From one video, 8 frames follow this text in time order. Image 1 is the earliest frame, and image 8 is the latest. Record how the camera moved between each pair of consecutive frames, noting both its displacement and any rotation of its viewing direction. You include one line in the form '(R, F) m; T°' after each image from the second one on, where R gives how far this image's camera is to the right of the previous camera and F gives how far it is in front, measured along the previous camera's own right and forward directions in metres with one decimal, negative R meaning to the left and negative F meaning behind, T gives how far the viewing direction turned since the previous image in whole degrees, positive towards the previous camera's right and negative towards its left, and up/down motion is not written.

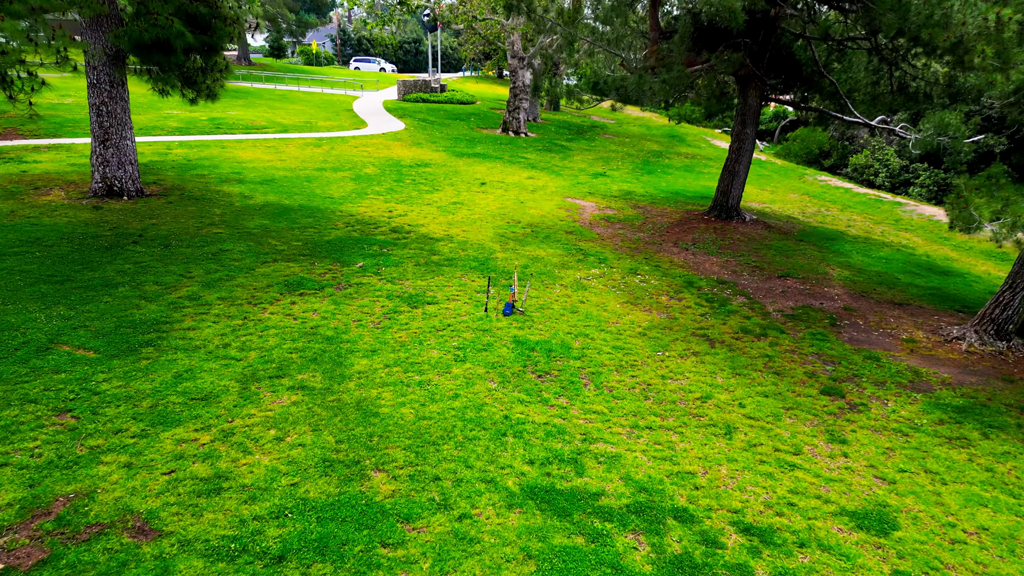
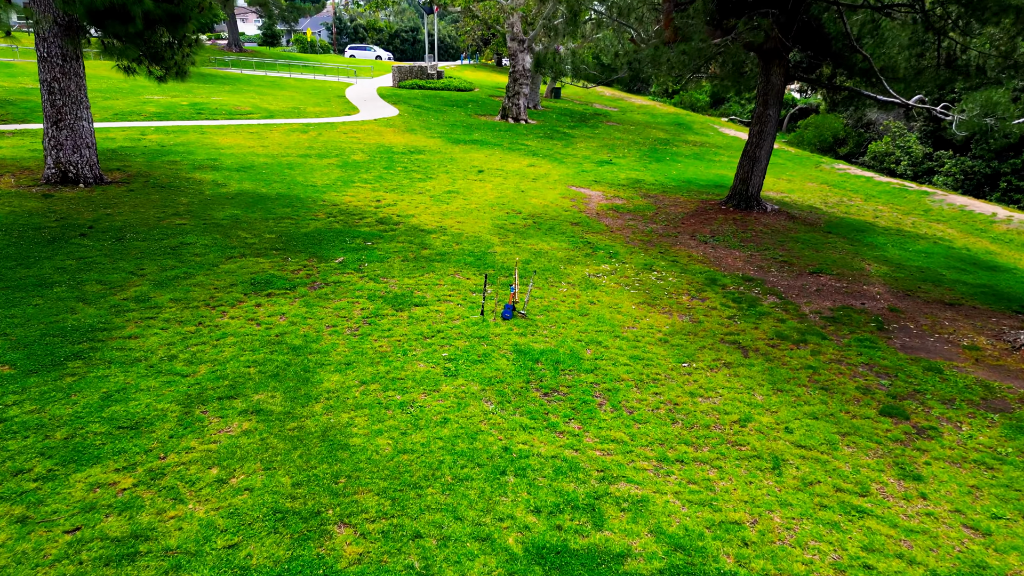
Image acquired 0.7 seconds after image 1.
(0.0, +1.7) m; 0°
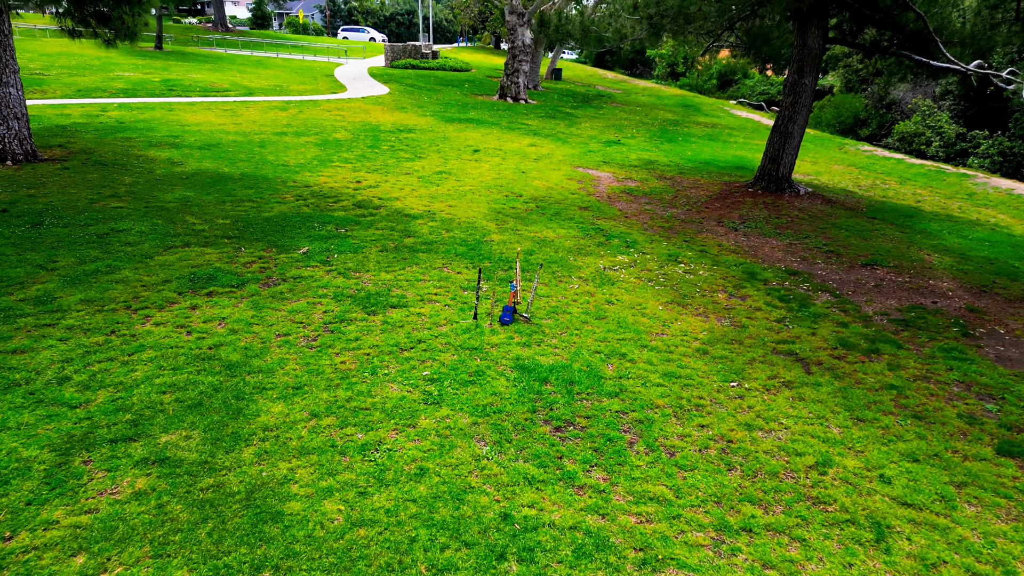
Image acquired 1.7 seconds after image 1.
(0.0, +2.2) m; 0°
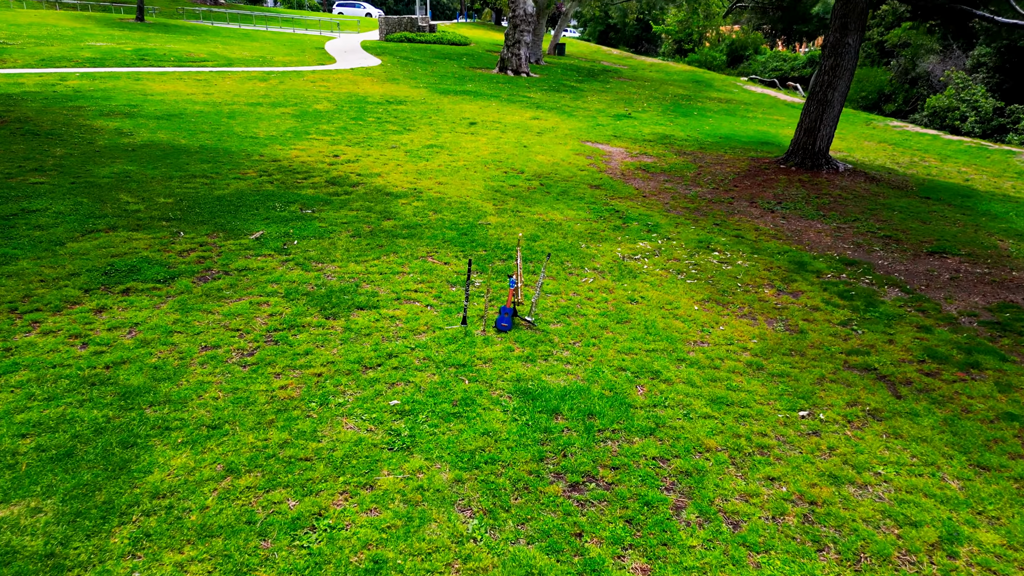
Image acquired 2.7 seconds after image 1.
(0.0, +1.9) m; 0°
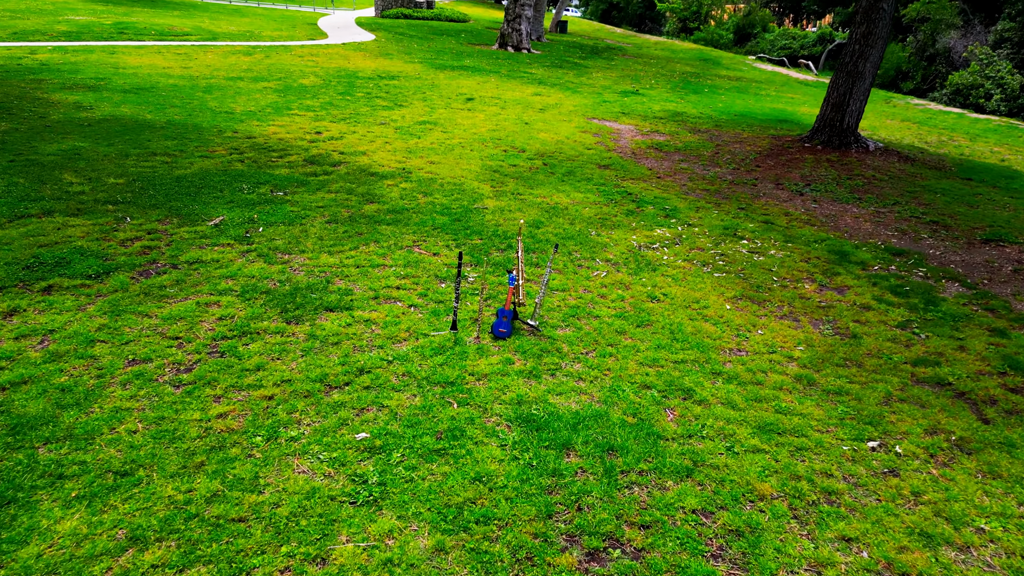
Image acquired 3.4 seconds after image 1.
(0.0, +1.2) m; 0°
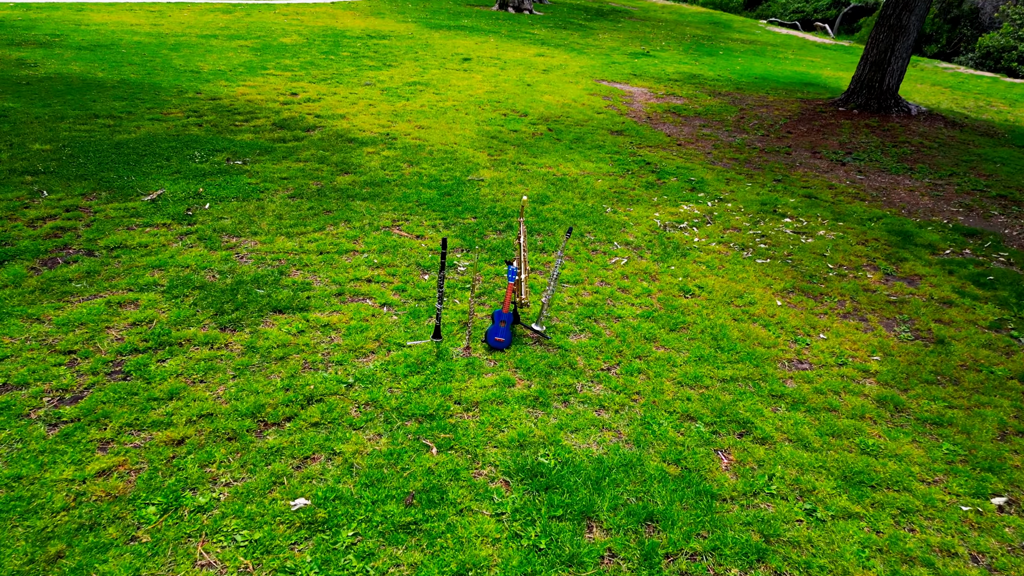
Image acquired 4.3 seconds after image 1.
(0.0, +1.3) m; 0°
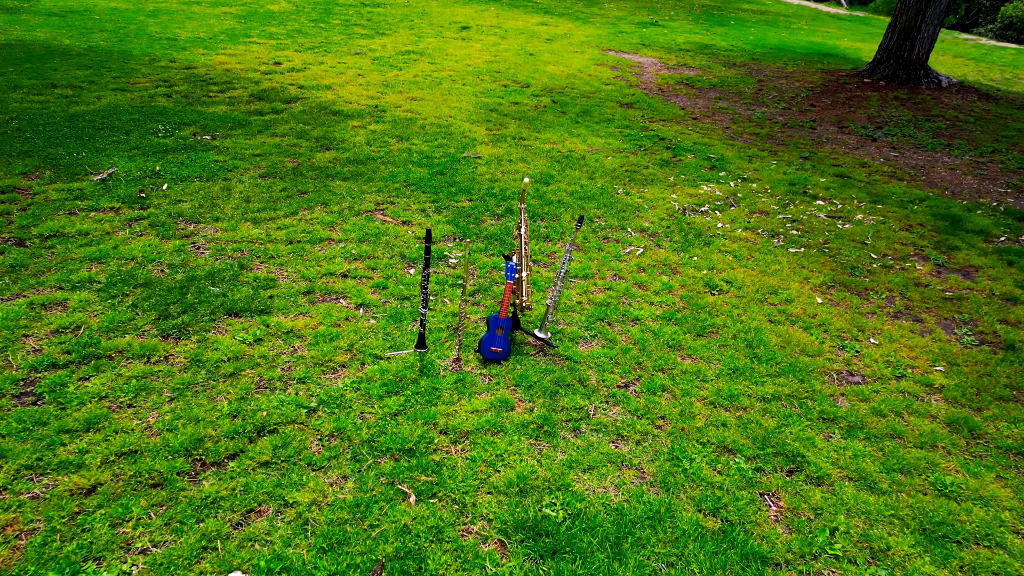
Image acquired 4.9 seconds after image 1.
(0.0, +0.7) m; 0°
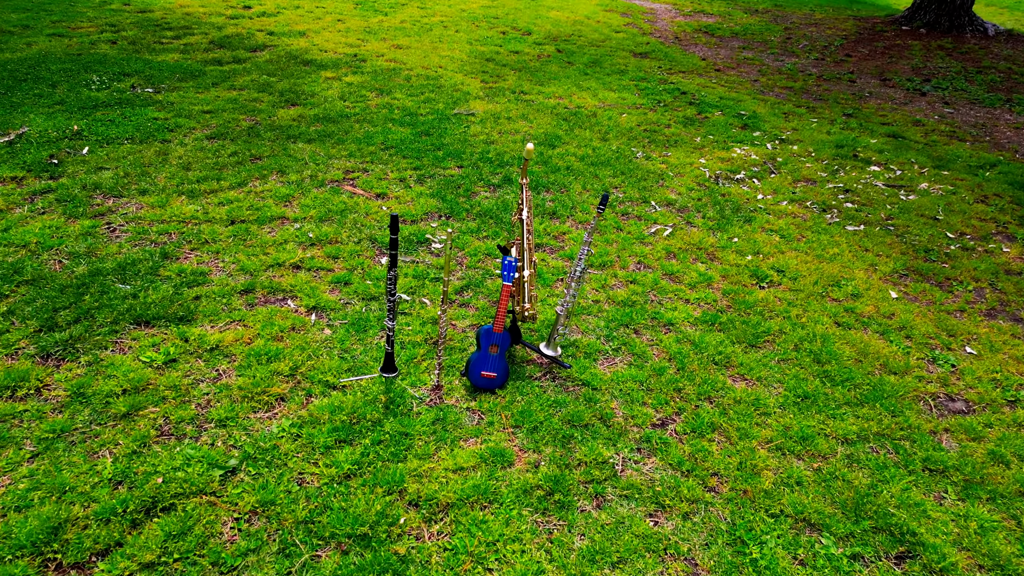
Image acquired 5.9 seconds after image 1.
(0.0, +0.9) m; 0°
